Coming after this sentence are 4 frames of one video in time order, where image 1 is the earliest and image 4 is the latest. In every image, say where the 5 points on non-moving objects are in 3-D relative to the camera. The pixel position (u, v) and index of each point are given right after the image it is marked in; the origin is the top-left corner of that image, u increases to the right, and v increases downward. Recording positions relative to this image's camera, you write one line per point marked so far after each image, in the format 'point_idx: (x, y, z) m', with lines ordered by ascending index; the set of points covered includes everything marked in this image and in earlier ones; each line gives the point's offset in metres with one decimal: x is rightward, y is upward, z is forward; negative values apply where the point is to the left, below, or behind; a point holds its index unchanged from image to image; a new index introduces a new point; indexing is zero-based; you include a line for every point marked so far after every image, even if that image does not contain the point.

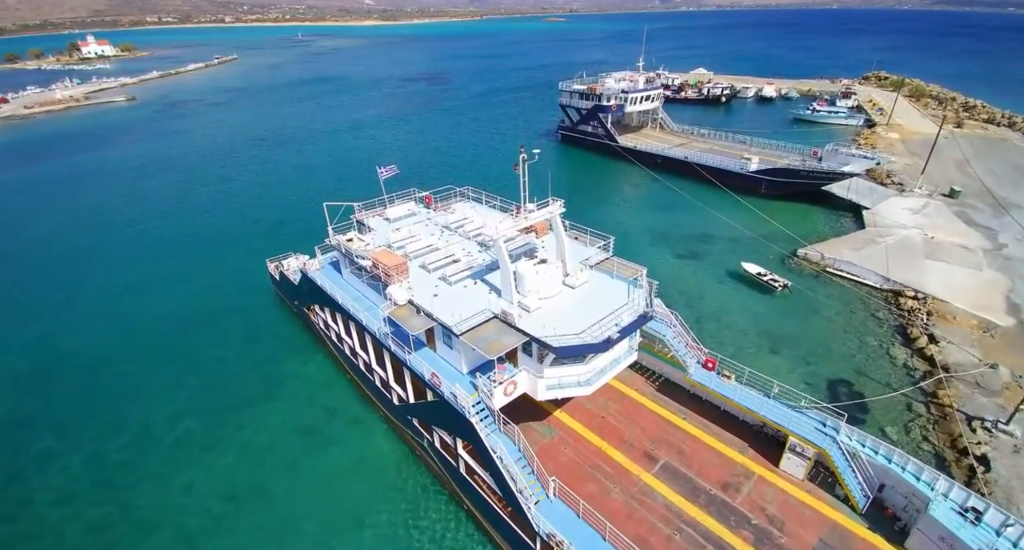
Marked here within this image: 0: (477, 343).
0: (-1.4, -2.7, +19.2) m
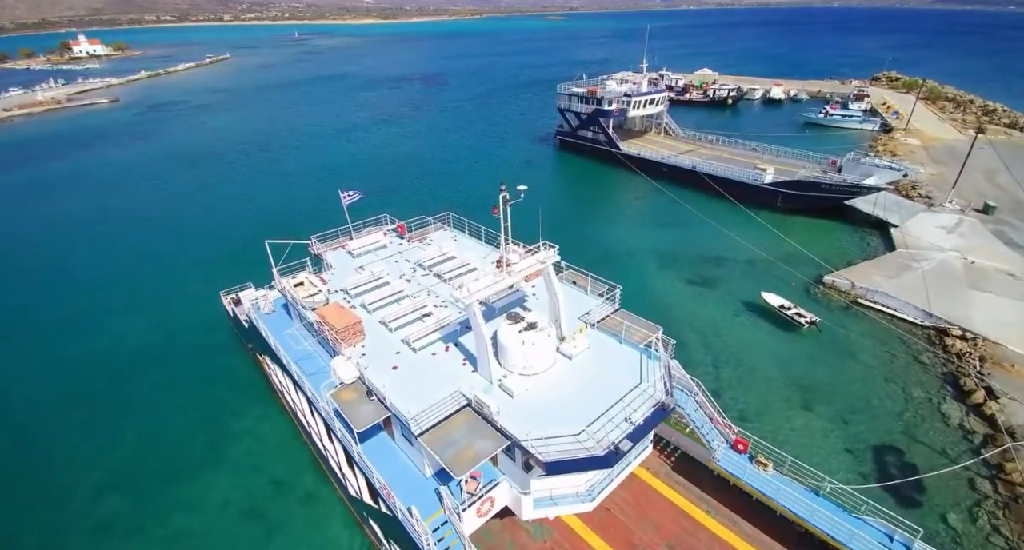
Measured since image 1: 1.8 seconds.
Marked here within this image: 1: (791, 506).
0: (-2.1, -5.2, +14.5) m
1: (+10.5, -8.7, +18.3) m
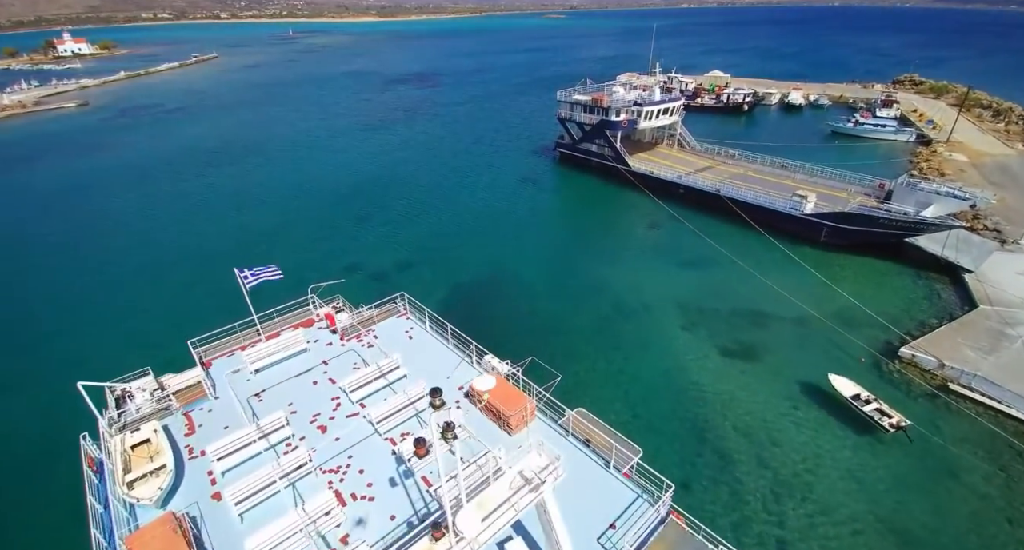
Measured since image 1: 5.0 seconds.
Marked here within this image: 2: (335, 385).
0: (-3.0, -9.8, +6.0) m
1: (+9.7, -13.3, +9.8) m
2: (-6.0, -3.9, +16.6) m
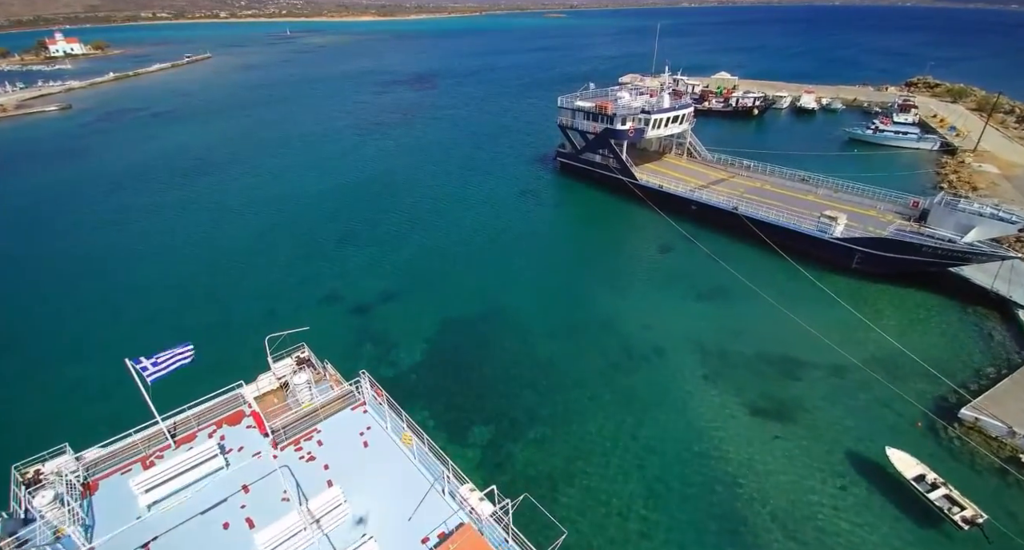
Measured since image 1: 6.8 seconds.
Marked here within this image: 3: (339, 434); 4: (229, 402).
0: (-3.4, -12.5, +1.5) m
1: (+9.3, -16.0, +5.3) m
2: (-6.4, -6.6, +12.1) m
3: (-5.2, -4.8, +15.3) m
4: (-9.5, -4.2, +16.5) m
